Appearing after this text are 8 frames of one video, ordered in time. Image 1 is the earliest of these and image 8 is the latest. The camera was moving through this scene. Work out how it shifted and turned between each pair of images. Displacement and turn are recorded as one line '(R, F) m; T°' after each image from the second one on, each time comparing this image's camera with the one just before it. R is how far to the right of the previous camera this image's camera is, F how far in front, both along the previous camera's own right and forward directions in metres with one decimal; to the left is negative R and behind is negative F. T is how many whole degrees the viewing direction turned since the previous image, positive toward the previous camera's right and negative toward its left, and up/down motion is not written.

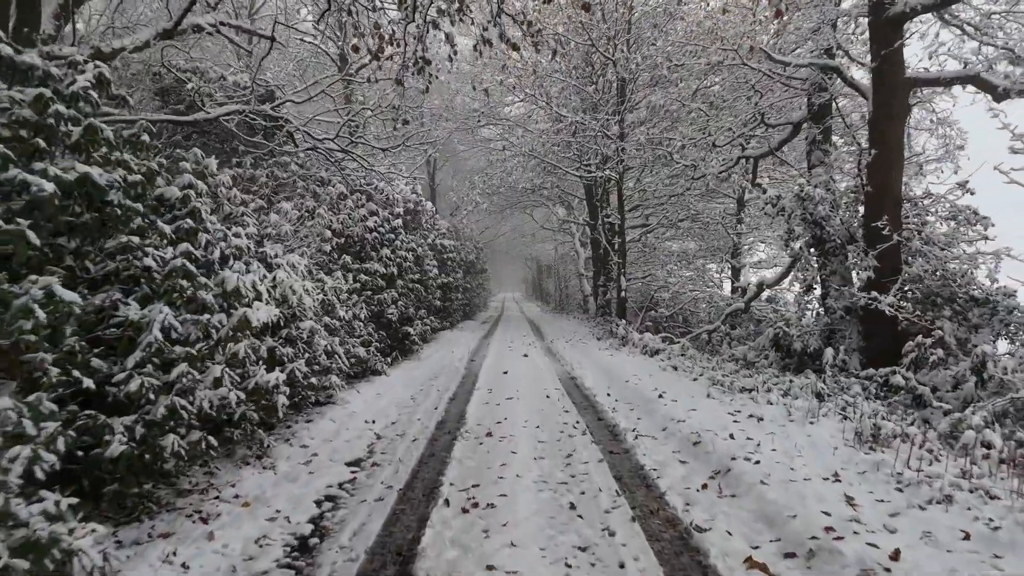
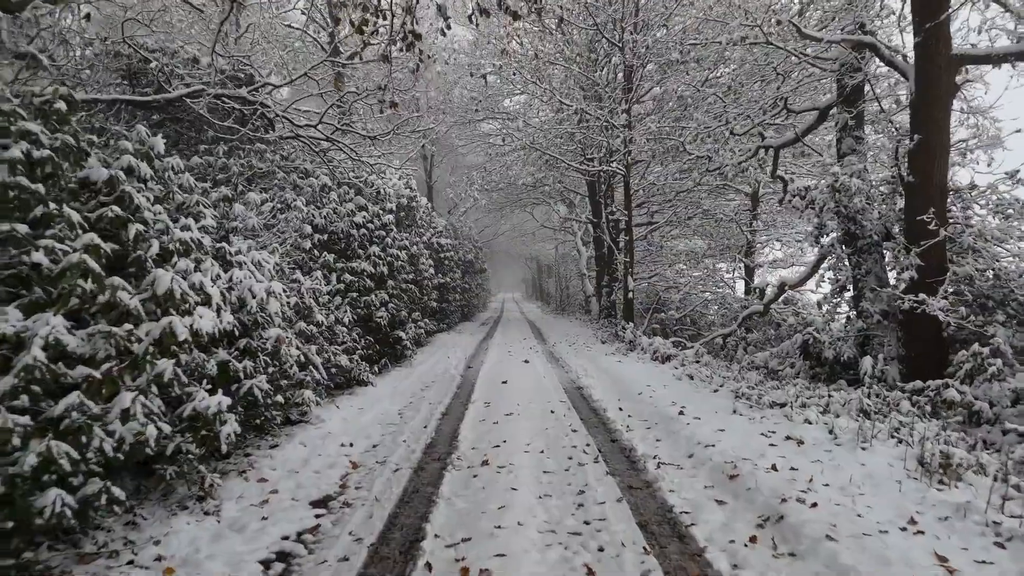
(0.0, +0.8) m; 0°
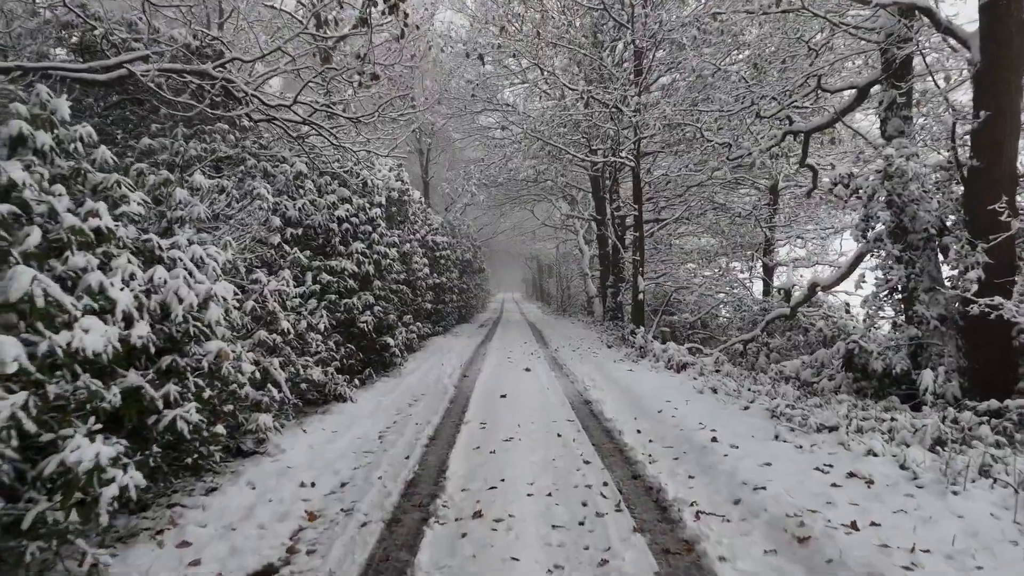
(0.0, +1.0) m; 0°
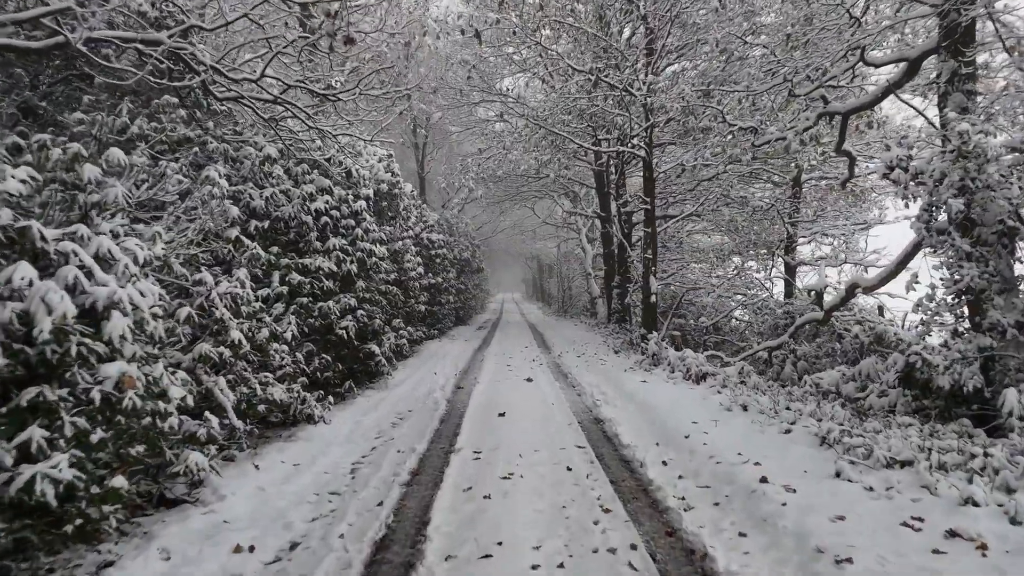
(0.0, +1.0) m; 0°
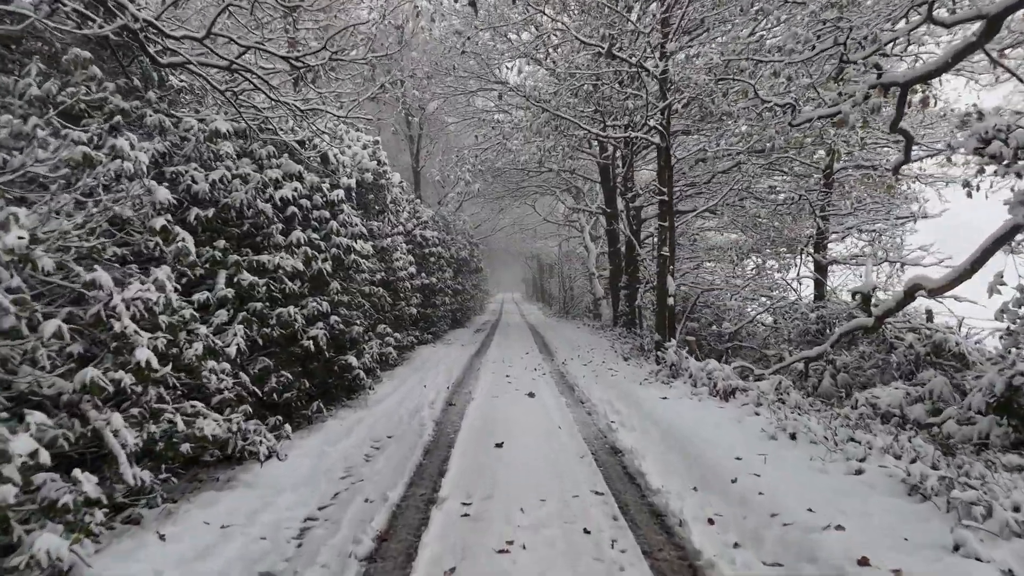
(0.0, +1.1) m; 0°
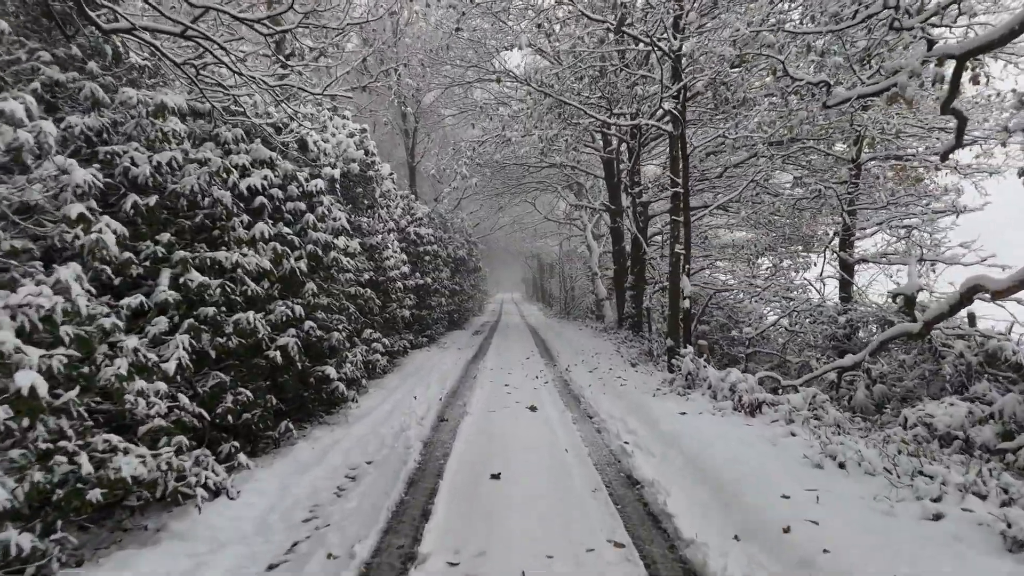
(0.0, +0.8) m; 0°
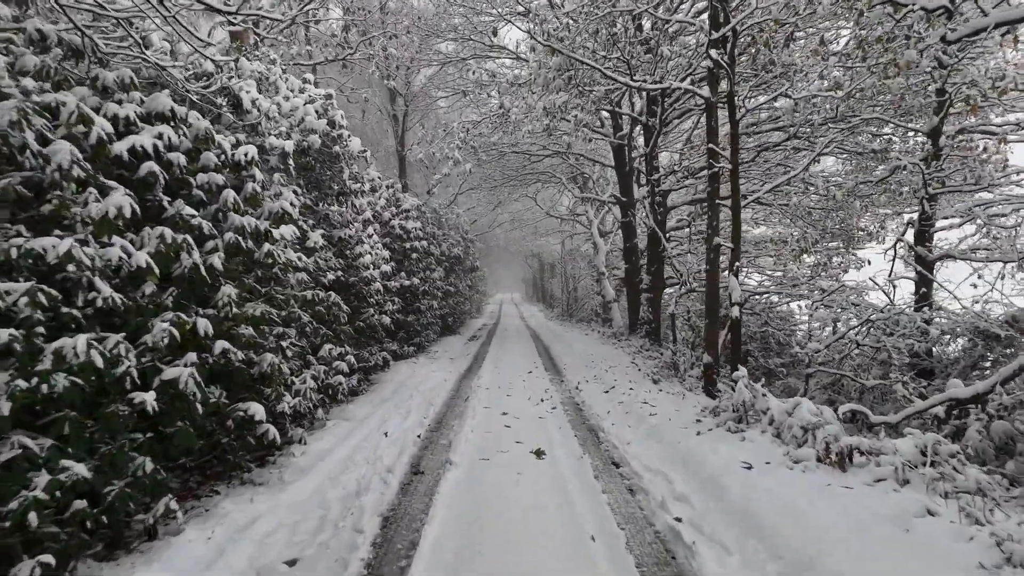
(0.0, +1.8) m; 0°
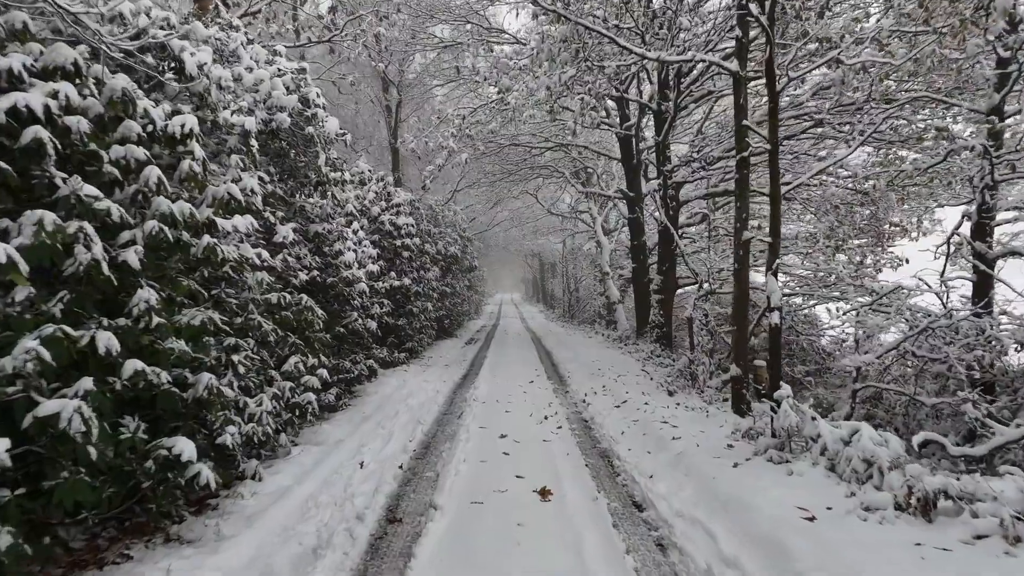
(0.0, +1.0) m; 0°
